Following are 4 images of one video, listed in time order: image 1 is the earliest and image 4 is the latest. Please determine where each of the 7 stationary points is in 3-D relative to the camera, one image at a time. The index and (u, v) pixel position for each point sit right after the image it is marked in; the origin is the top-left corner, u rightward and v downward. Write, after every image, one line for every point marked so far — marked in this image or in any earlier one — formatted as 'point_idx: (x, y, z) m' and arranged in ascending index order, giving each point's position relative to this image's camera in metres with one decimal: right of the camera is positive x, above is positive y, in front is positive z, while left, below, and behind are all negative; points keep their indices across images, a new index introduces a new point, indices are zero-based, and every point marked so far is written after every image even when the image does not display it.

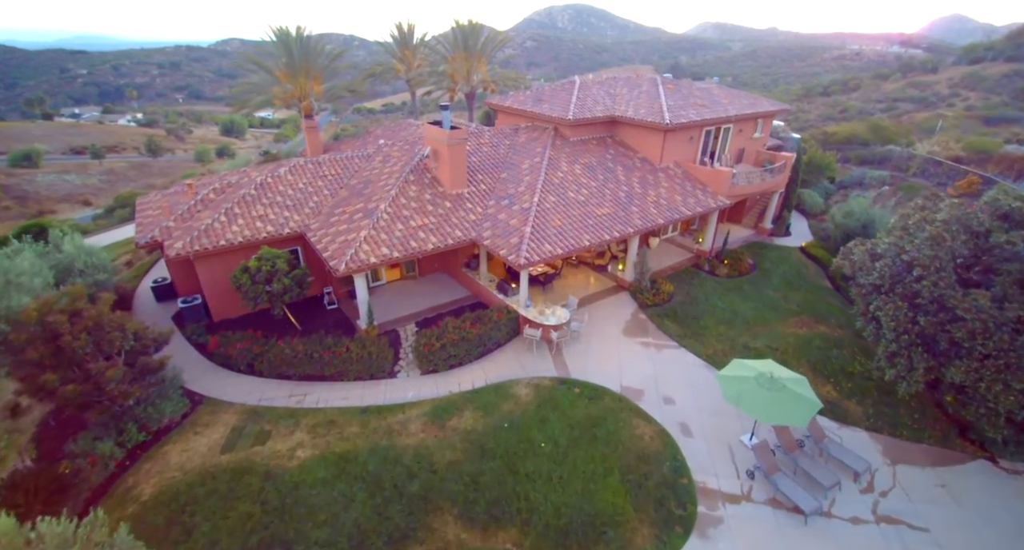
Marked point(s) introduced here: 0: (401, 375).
0: (-4.0, -3.5, +16.6) m
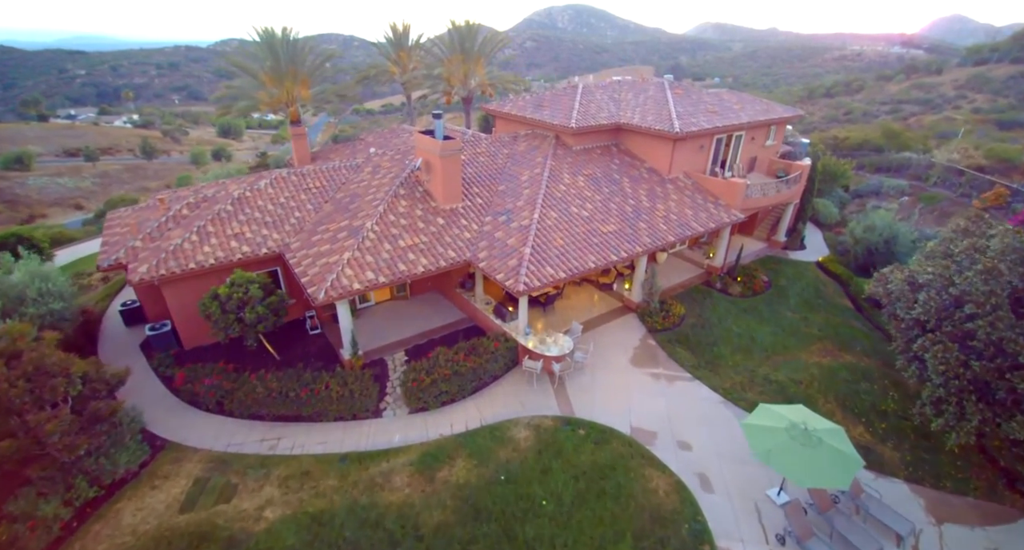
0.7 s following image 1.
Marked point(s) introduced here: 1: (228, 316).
0: (-4.0, -4.5, +15.0) m
1: (-9.3, -1.3, +15.3) m
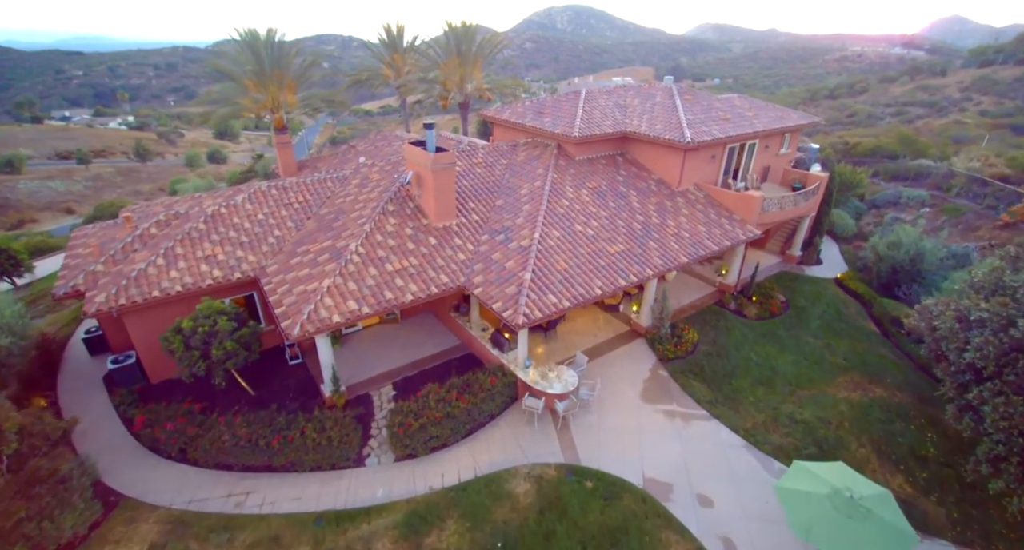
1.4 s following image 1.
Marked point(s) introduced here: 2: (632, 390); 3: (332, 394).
0: (-4.1, -5.4, +13.4) m
1: (-9.4, -2.2, +13.7) m
2: (+4.2, -4.0, +16.0) m
3: (-5.6, -3.7, +14.6) m
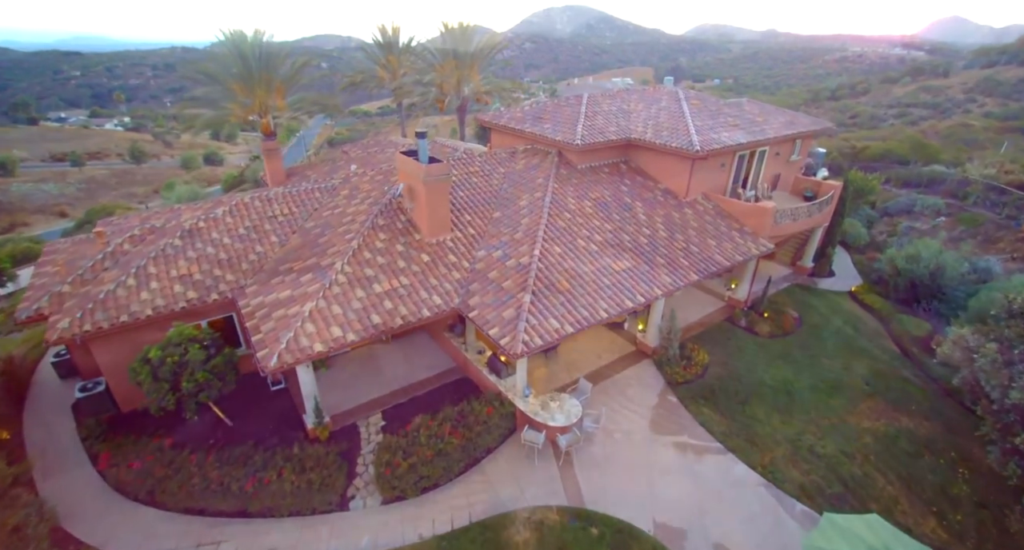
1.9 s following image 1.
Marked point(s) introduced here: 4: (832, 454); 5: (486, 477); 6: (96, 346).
0: (-4.1, -6.1, +12.2) m
1: (-9.4, -2.9, +12.5) m
2: (+4.1, -4.7, +14.9) m
3: (-5.7, -4.4, +13.4) m
4: (+9.6, -5.4, +14.1) m
5: (-0.7, -5.7, +13.0) m
6: (-12.3, -2.1, +13.7) m
